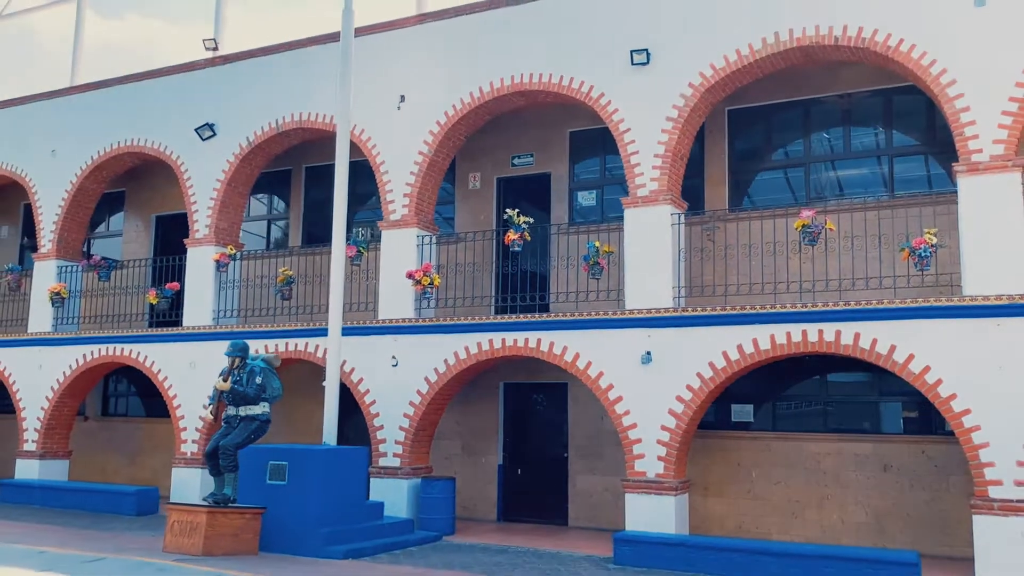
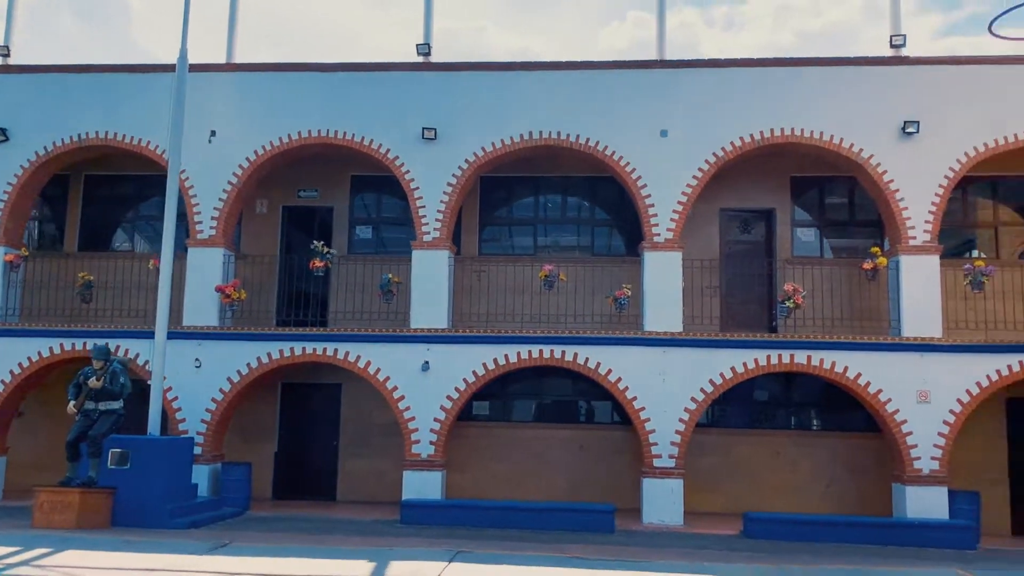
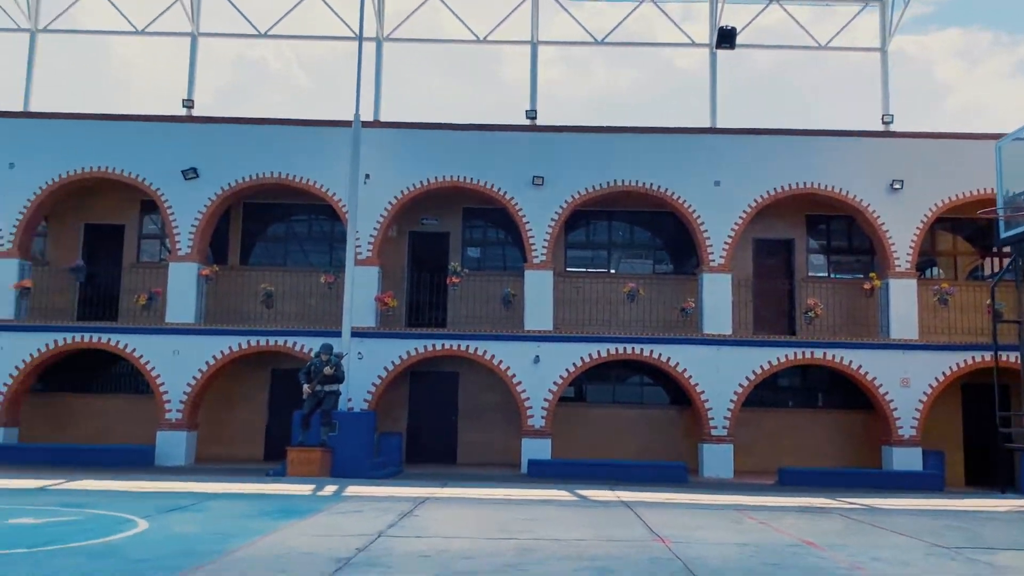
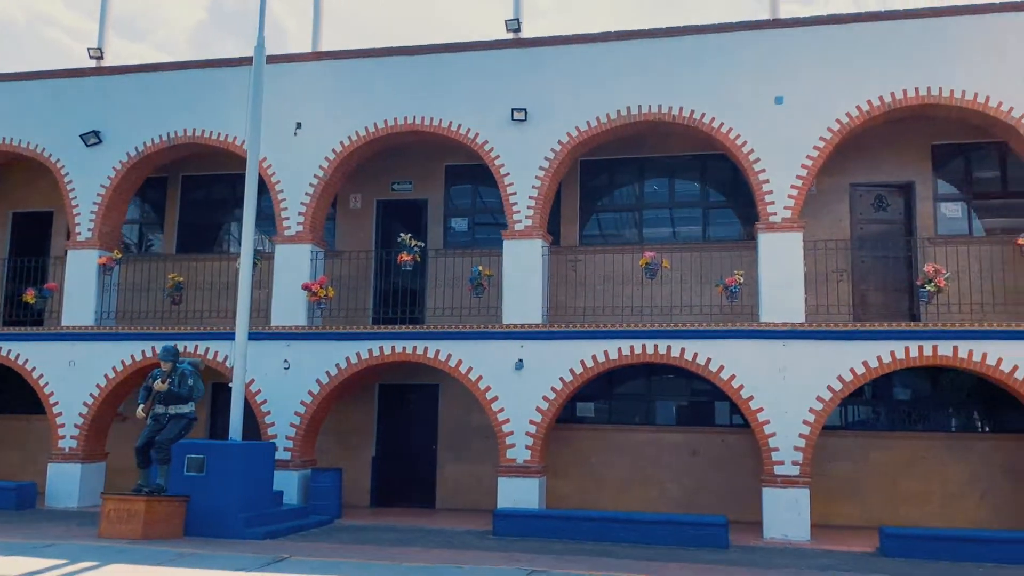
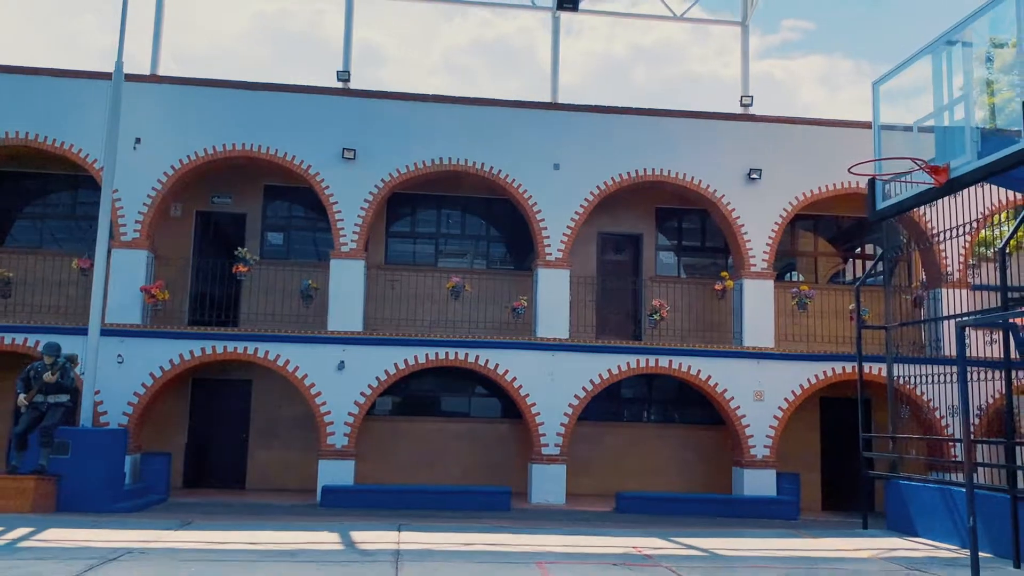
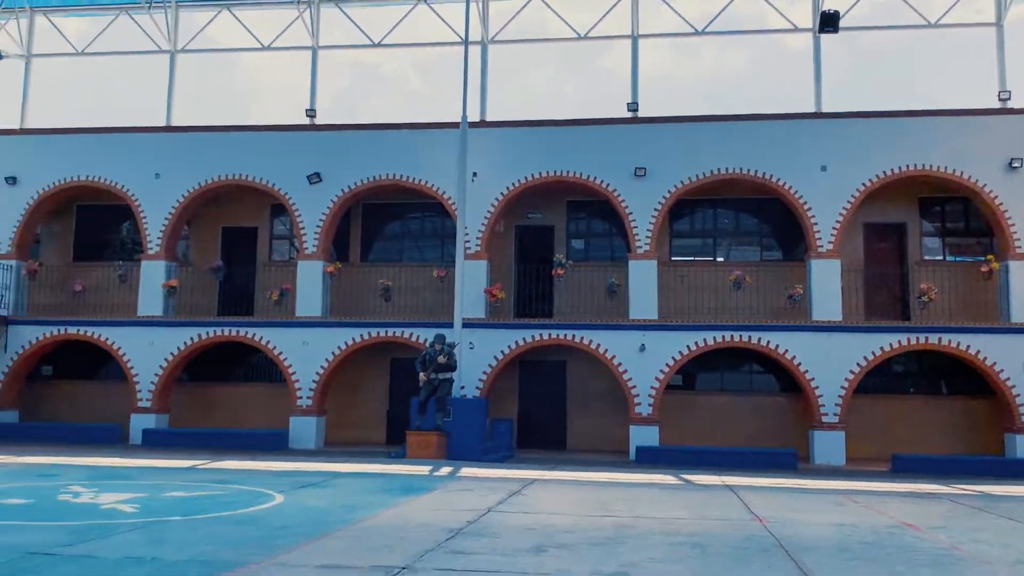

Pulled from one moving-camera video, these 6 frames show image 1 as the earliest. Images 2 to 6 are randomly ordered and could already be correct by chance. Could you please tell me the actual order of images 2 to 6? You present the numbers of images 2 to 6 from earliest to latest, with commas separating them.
4, 2, 5, 3, 6
